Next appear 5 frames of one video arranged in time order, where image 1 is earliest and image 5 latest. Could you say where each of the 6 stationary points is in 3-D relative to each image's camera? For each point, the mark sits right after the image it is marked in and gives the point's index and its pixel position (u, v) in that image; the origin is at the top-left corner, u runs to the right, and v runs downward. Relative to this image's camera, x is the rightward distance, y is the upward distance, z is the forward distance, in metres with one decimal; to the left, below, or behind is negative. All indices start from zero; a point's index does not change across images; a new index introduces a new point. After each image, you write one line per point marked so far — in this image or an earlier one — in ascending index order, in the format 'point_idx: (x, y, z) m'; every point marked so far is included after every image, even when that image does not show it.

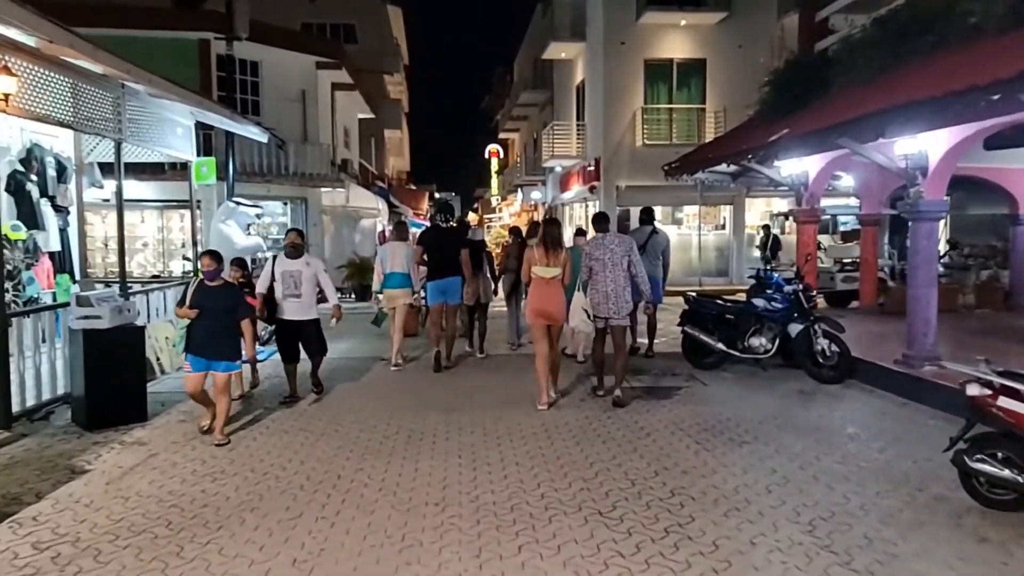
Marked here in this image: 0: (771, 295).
0: (+5.7, -0.2, +9.5) m
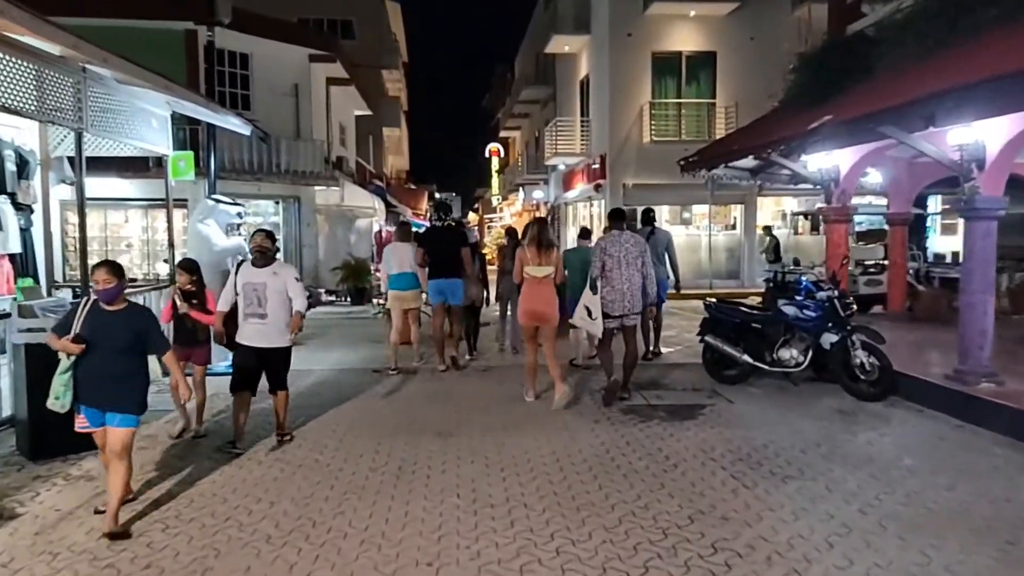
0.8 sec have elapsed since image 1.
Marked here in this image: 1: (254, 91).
0: (+5.7, -0.3, +8.6) m
1: (-11.6, +8.8, +19.5) m
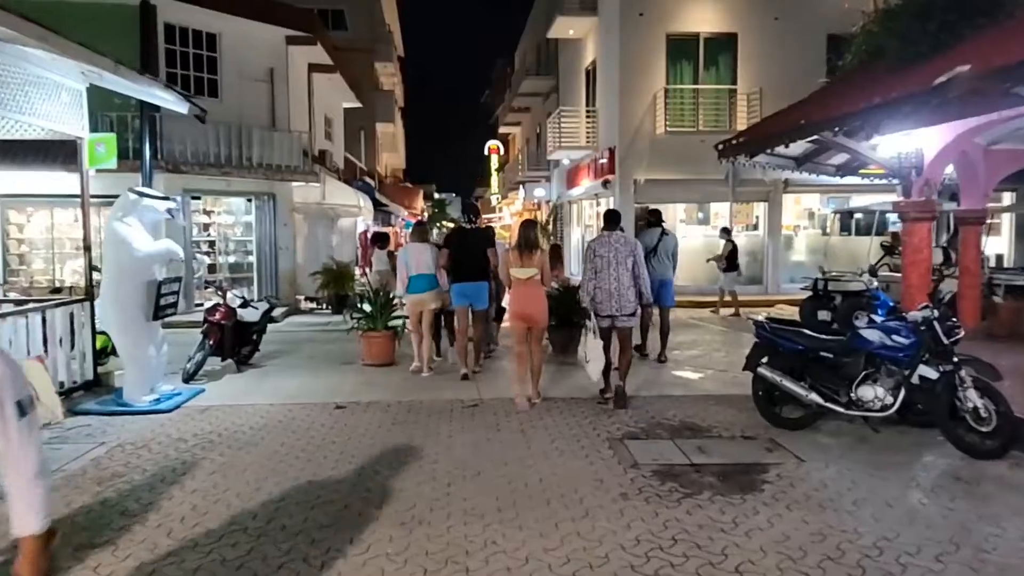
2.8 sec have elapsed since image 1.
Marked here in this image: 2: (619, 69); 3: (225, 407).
0: (+5.7, -0.5, +6.6) m
1: (-11.6, +8.6, +17.5) m
2: (+4.6, +9.4, +18.6) m
3: (-5.4, -2.2, +8.1) m
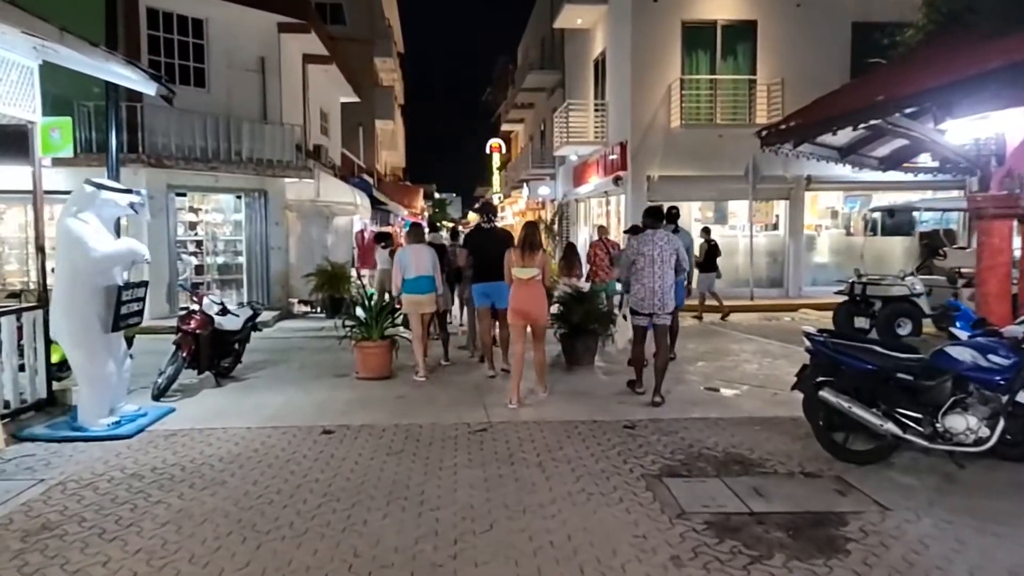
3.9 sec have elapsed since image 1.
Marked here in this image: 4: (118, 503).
0: (+5.9, -0.7, +5.5) m
1: (-11.4, +8.5, +16.4) m
2: (+4.8, +9.3, +17.6) m
3: (-5.1, -2.3, +7.0) m
4: (-4.7, -2.6, +5.2) m
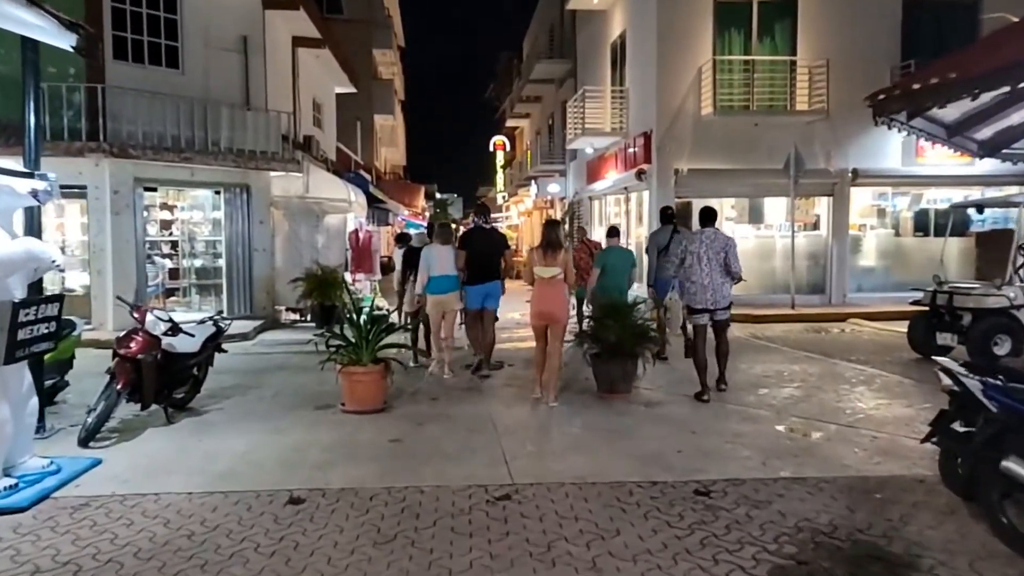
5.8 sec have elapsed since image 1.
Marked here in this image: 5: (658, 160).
0: (+6.3, -0.9, +3.6) m
1: (-11.0, +8.2, +14.6) m
2: (+5.3, +9.1, +15.7) m
3: (-4.7, -2.5, +5.2) m
4: (-4.3, -2.8, +3.4) m
5: (+5.3, +4.7, +15.8) m
